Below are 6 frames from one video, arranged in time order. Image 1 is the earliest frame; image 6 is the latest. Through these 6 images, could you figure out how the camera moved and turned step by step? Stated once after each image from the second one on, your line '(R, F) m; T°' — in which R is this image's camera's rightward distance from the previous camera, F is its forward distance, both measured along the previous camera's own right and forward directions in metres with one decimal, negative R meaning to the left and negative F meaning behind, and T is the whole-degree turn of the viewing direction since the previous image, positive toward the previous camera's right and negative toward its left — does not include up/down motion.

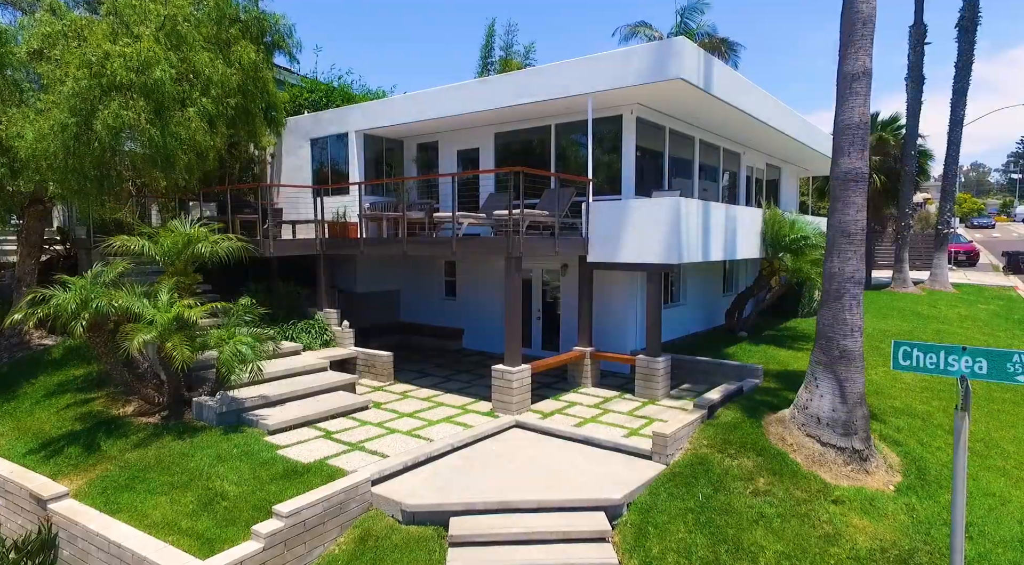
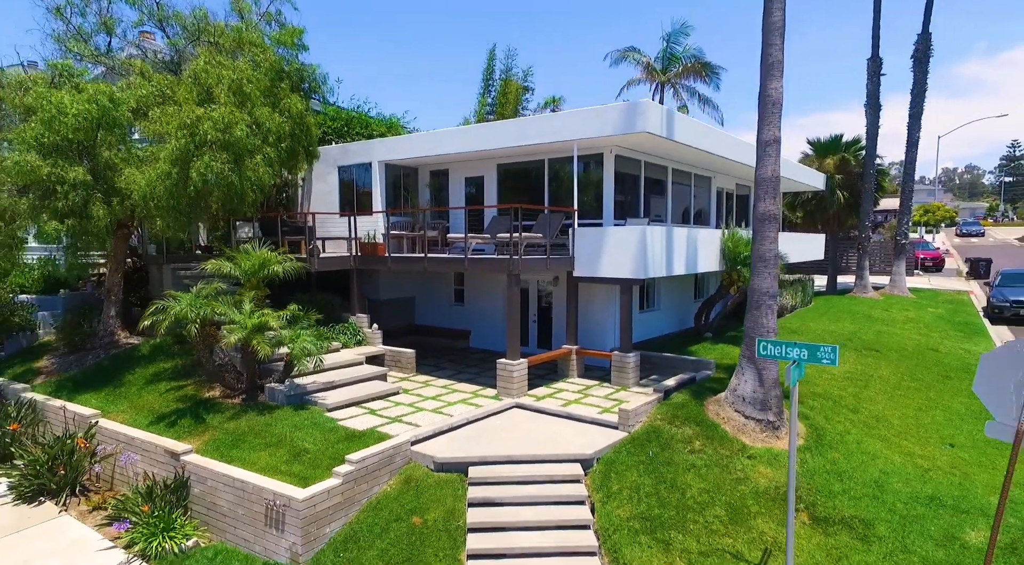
(0.0, -2.3) m; 0°
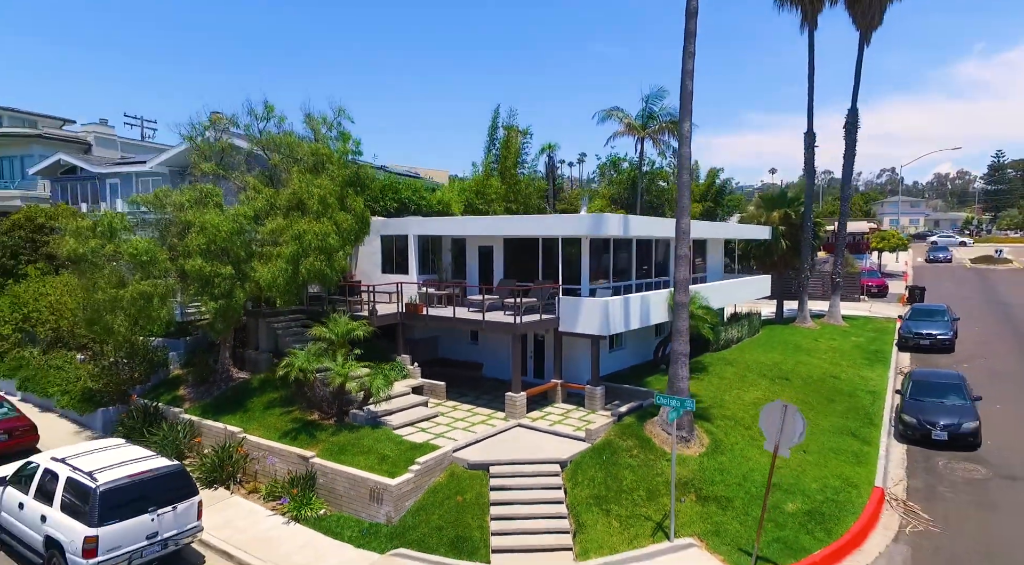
(-0.1, -4.9) m; 0°
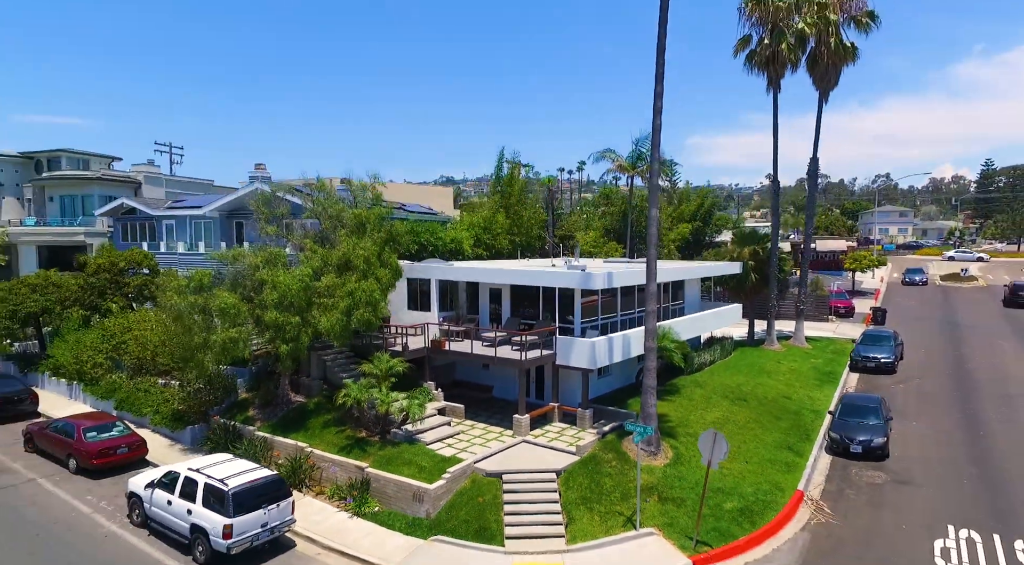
(-0.2, -4.1) m; 0°
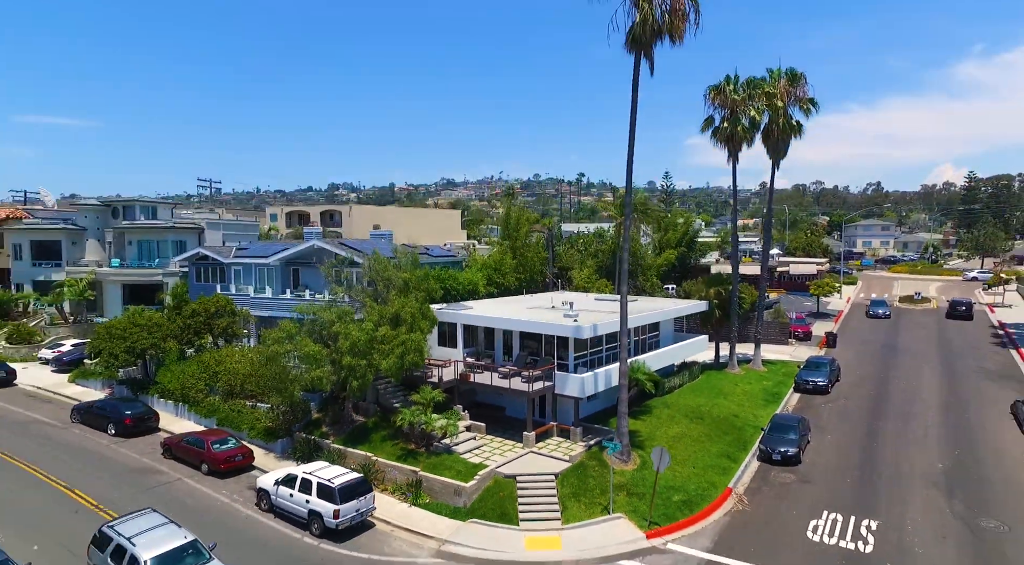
(-0.4, -6.8) m; 0°
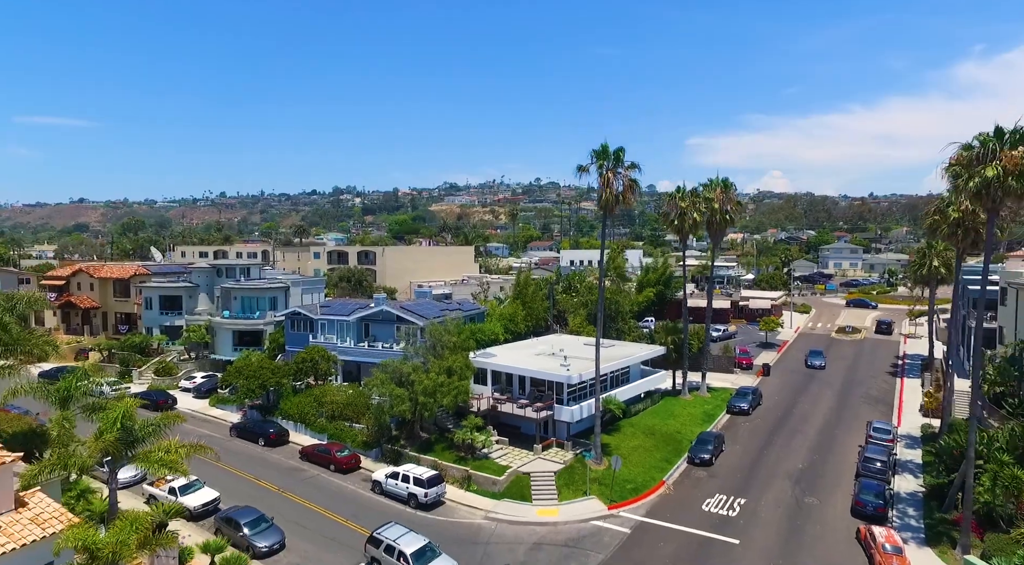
(-0.9, -14.3) m; 0°
